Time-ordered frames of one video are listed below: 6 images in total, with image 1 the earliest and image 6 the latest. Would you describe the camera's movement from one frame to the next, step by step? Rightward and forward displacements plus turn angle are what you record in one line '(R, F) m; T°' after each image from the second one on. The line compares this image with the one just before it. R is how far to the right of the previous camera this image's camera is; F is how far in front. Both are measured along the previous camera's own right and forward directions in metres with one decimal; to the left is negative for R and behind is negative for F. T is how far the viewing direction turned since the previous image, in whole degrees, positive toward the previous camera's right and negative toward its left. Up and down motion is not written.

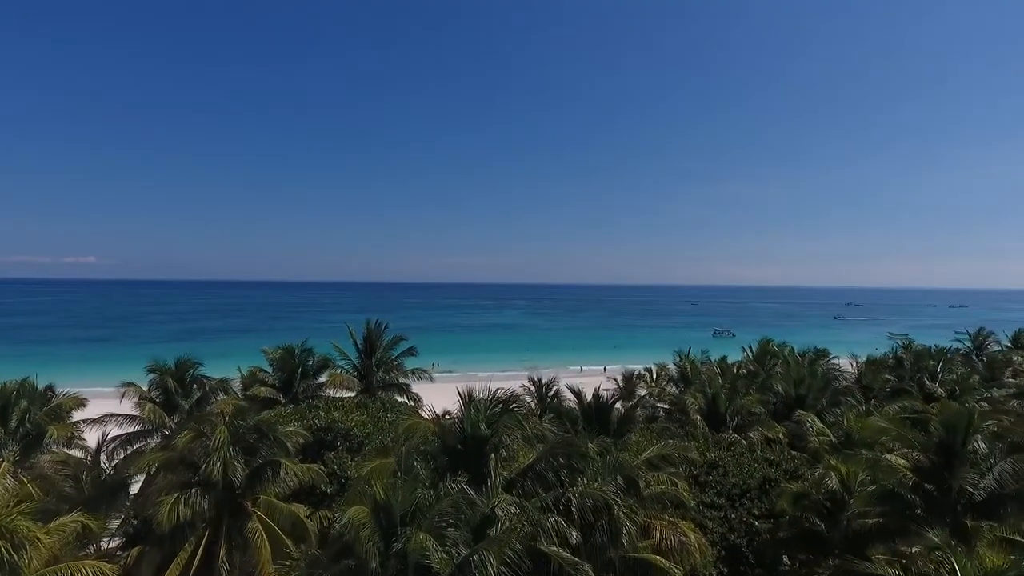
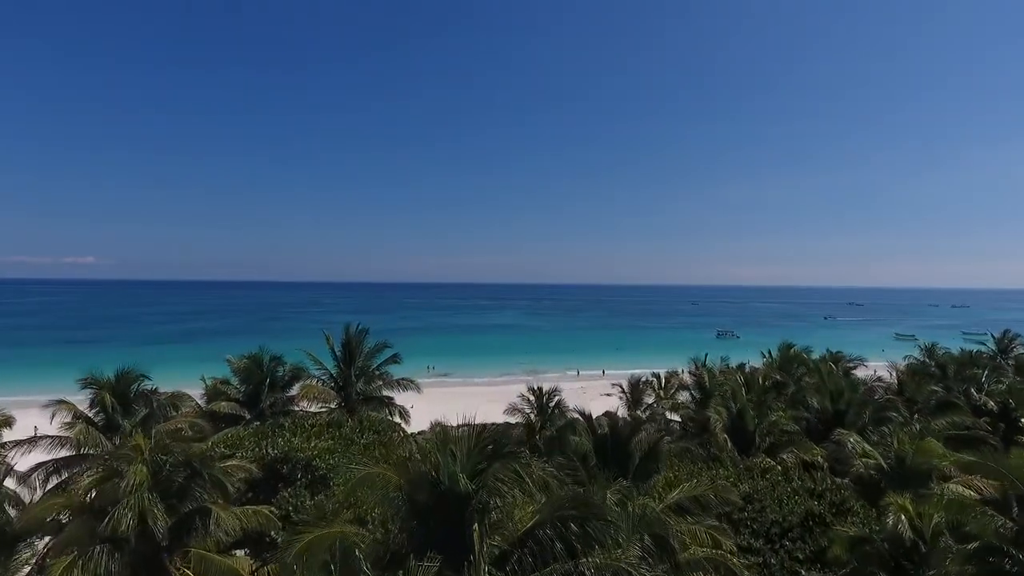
(+0.1, +2.1) m; 0°
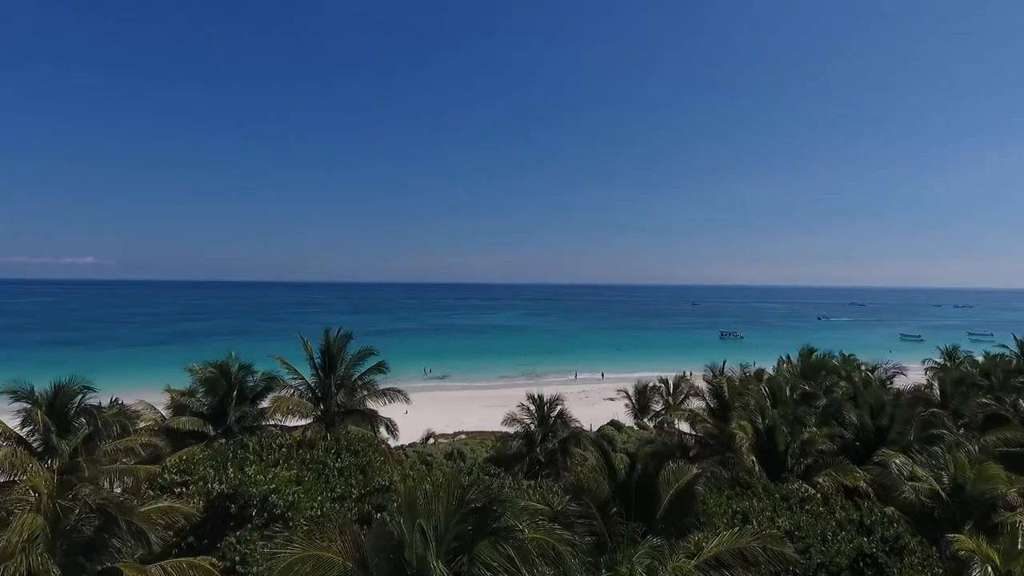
(0.0, +1.7) m; 0°
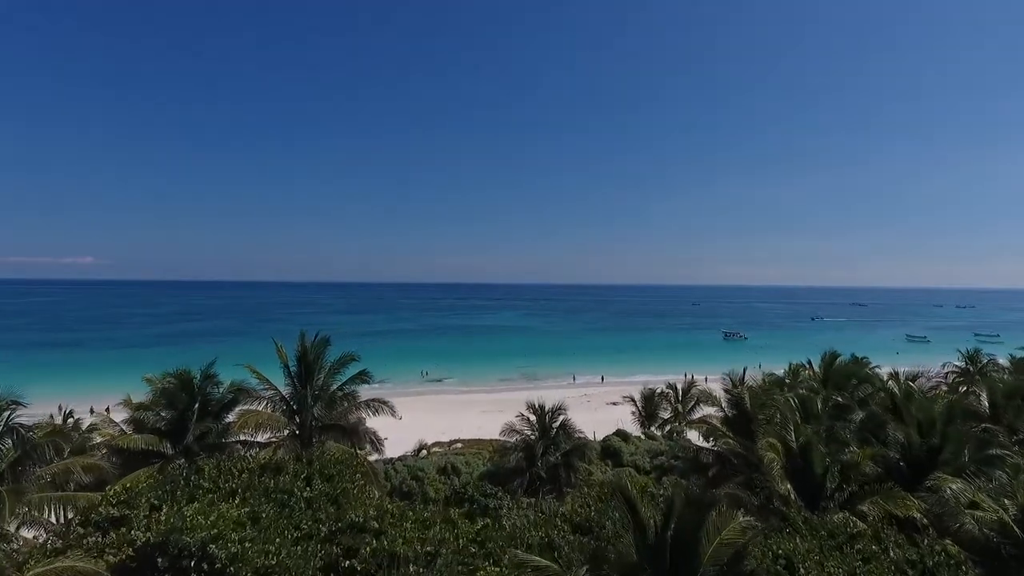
(0.0, +1.6) m; 0°
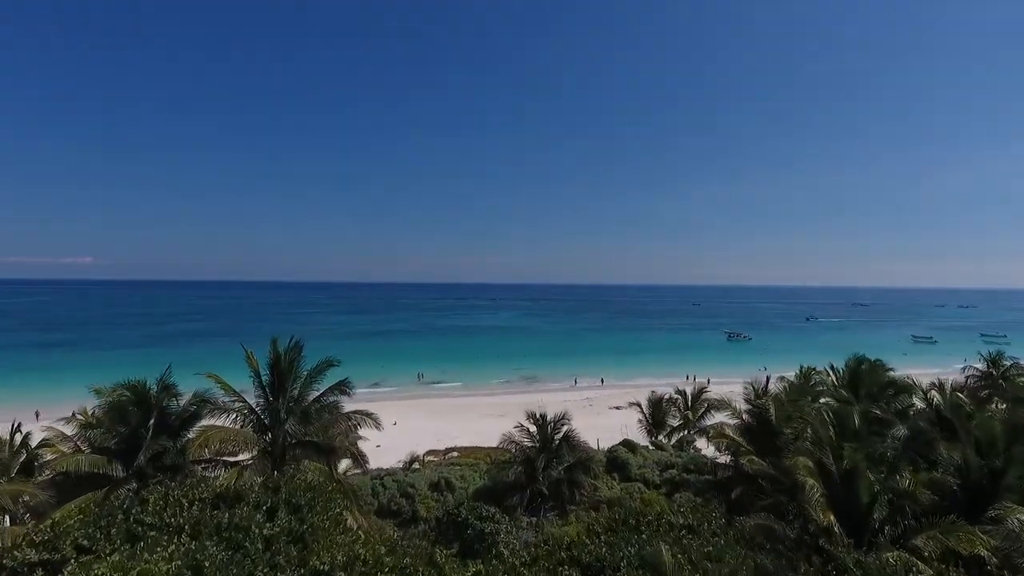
(0.0, +1.4) m; 0°
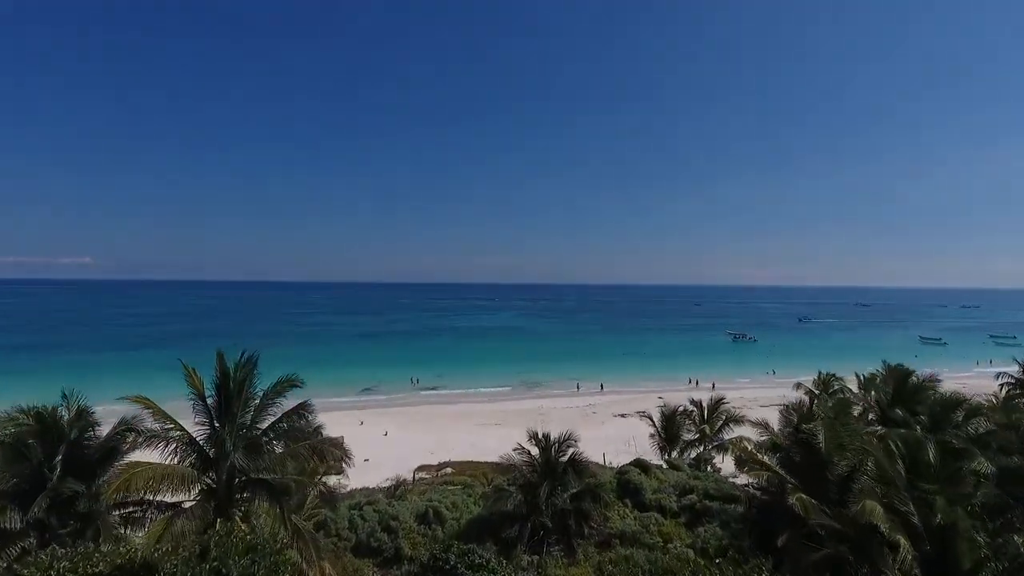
(0.0, +2.1) m; 0°
